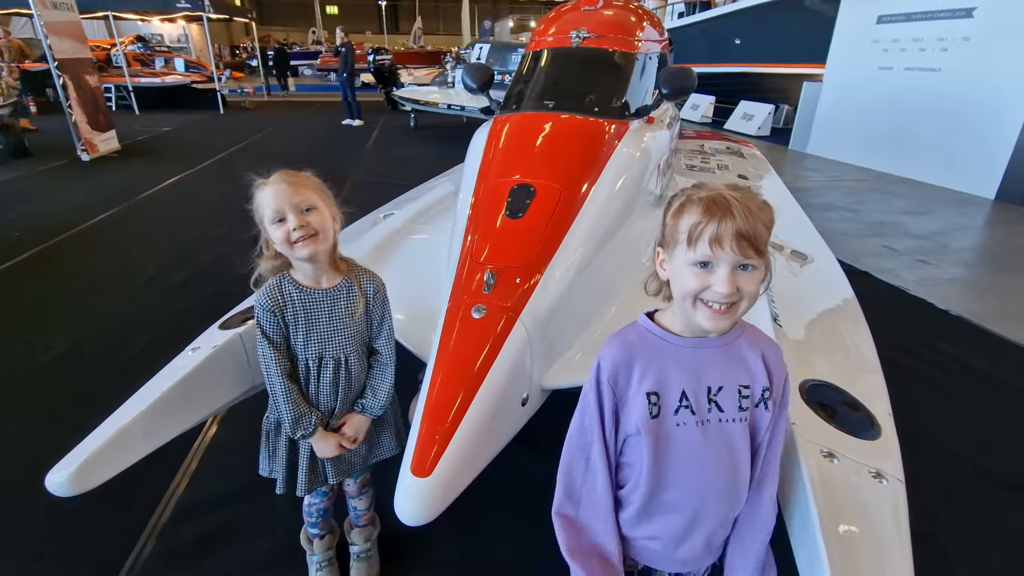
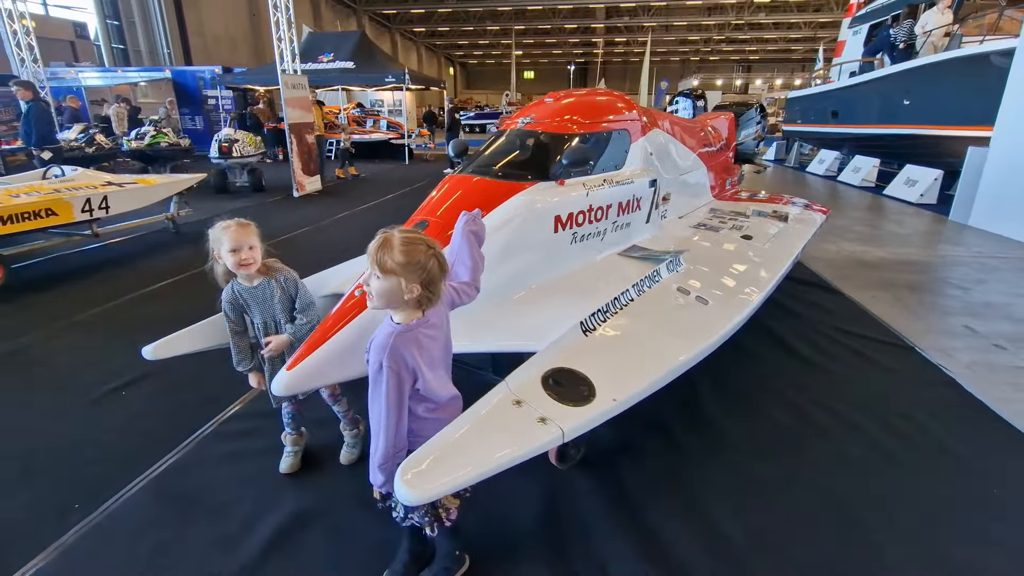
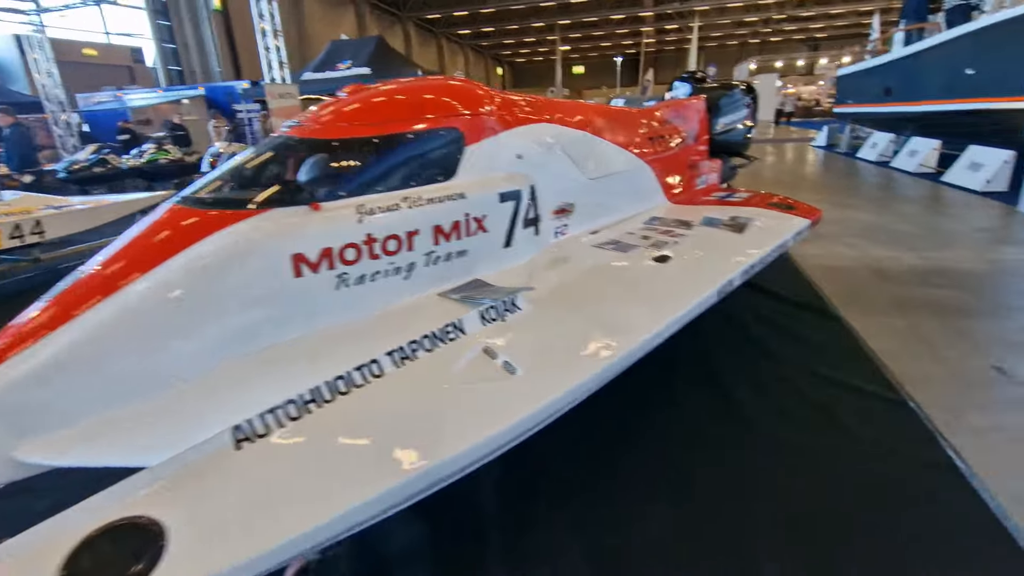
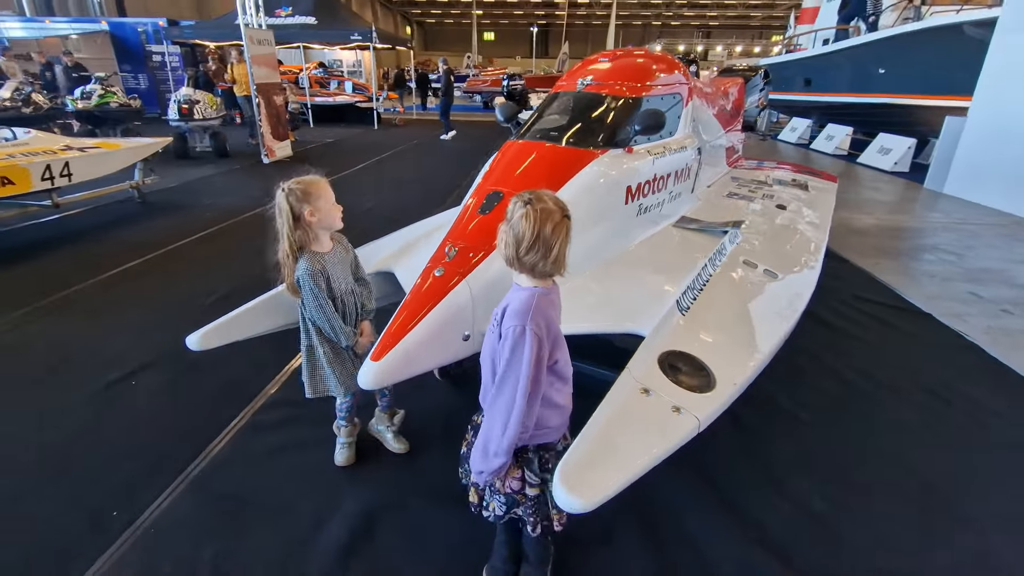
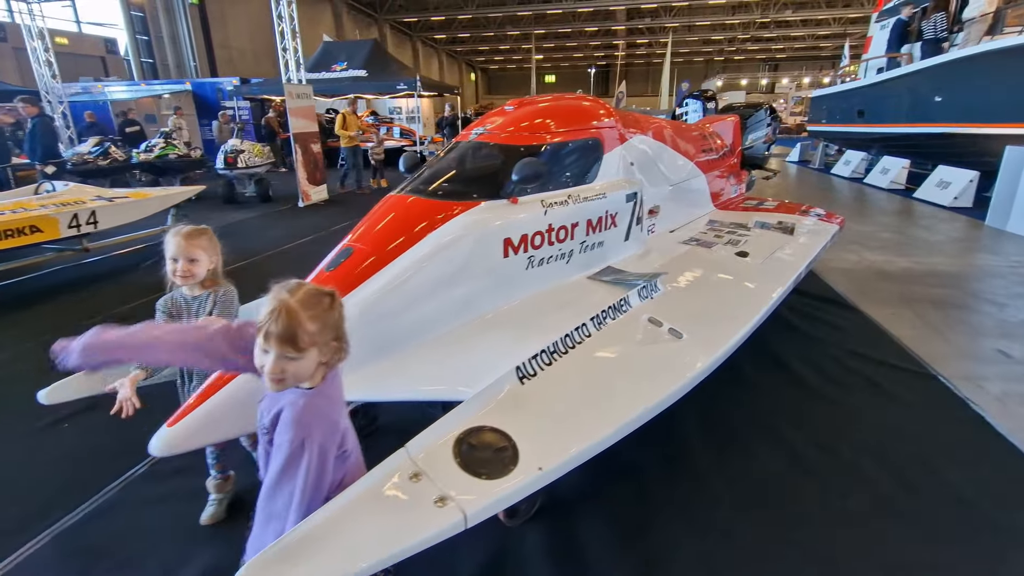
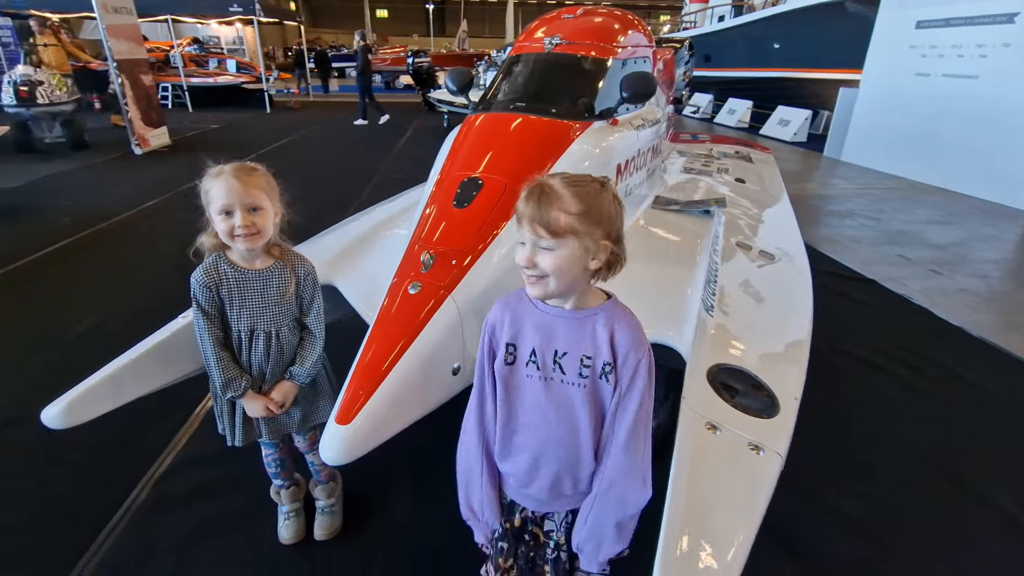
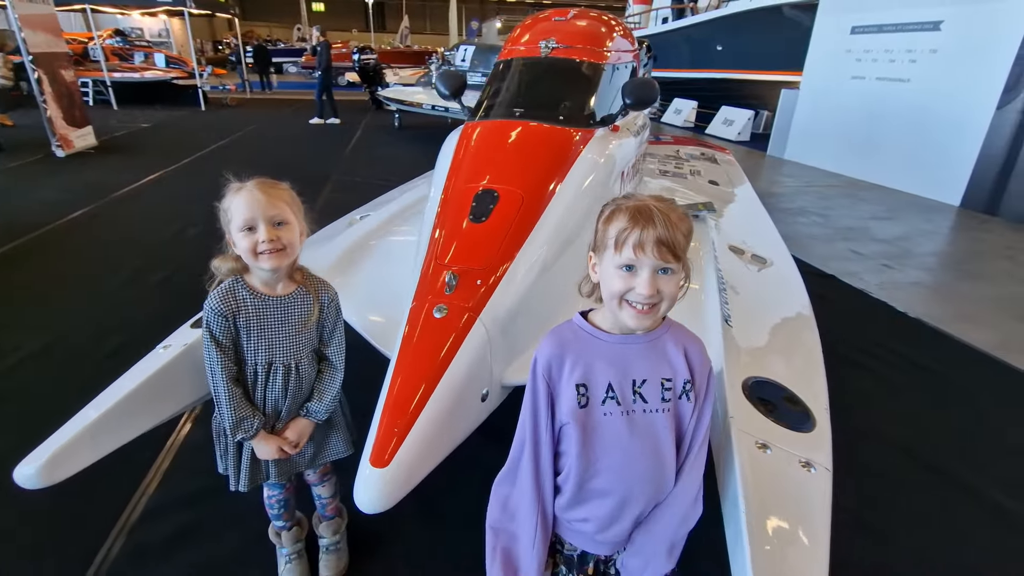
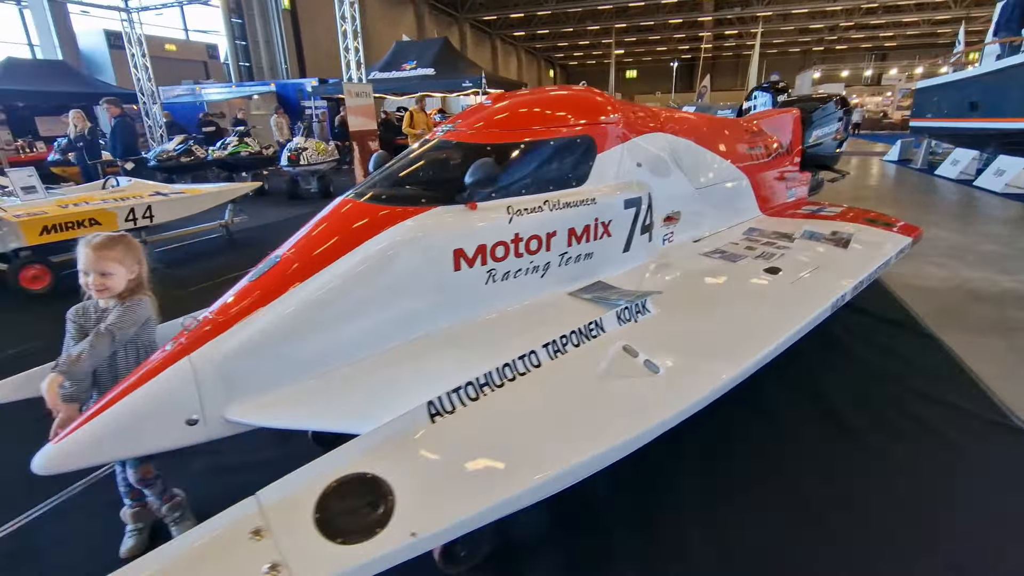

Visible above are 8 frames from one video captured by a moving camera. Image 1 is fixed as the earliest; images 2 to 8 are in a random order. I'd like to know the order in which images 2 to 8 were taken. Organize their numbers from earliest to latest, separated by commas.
7, 6, 4, 2, 5, 8, 3
